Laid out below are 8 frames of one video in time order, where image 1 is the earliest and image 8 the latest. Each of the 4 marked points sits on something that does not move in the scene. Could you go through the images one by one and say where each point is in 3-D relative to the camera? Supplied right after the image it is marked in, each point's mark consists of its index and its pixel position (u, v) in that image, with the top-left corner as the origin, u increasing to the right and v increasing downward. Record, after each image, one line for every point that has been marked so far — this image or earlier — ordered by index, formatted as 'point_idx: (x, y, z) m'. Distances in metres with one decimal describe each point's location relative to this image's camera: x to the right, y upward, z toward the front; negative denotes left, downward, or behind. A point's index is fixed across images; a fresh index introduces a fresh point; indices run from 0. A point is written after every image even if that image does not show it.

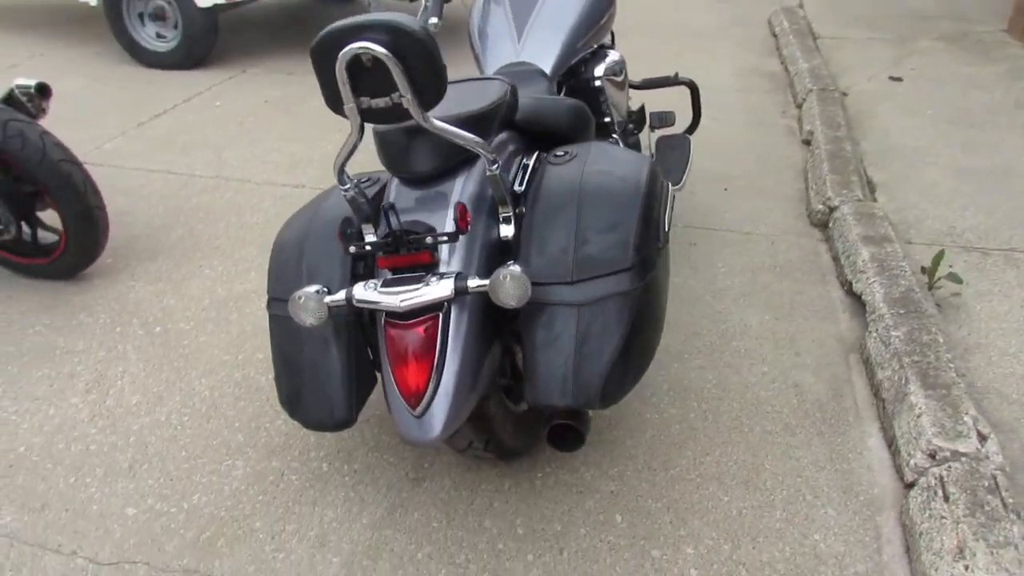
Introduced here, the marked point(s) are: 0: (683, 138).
0: (+0.7, +0.6, +3.7) m
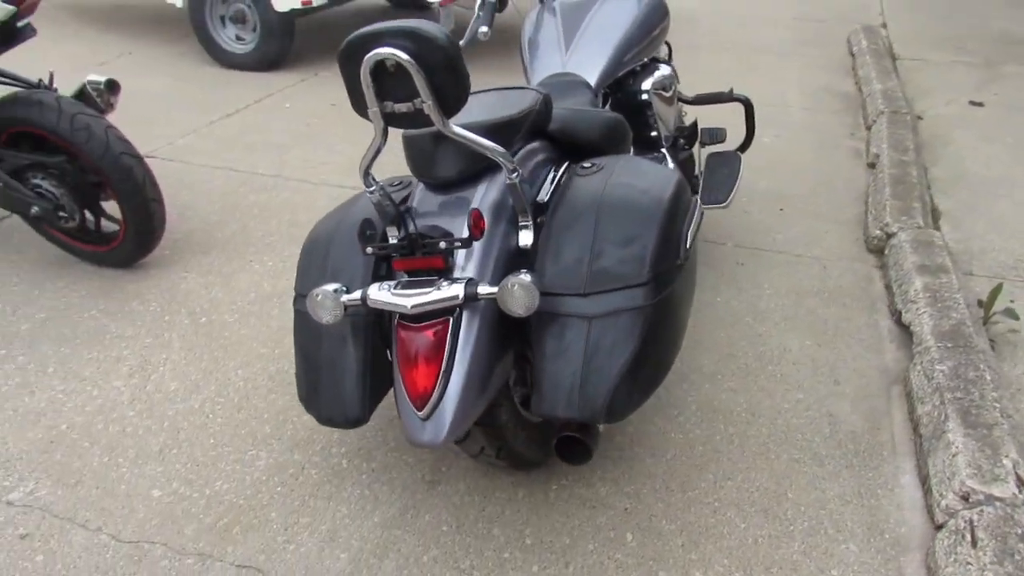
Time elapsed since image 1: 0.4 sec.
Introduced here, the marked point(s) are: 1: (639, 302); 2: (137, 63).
0: (+0.9, +0.6, +3.6) m
1: (+0.3, 0.0, +1.9) m
2: (-2.8, +1.7, +6.2) m
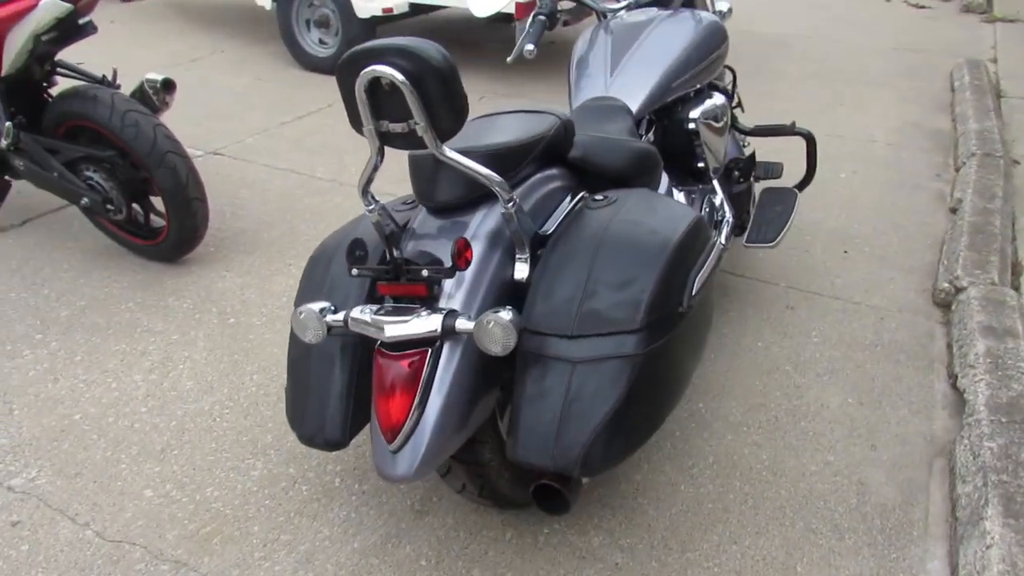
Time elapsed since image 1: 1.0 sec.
0: (+1.1, +0.4, +3.4) m
1: (+0.2, -0.1, +1.8) m
2: (-2.2, +1.8, +6.4) m
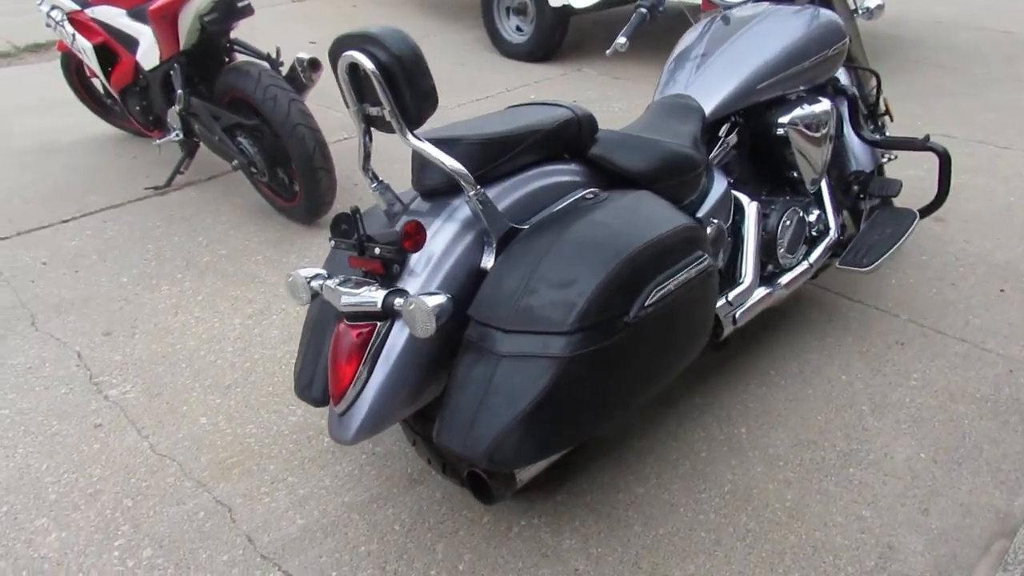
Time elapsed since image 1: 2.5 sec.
0: (+1.5, +0.3, +3.0) m
1: (+0.1, -0.1, +1.7) m
2: (-0.7, +2.0, +6.9) m
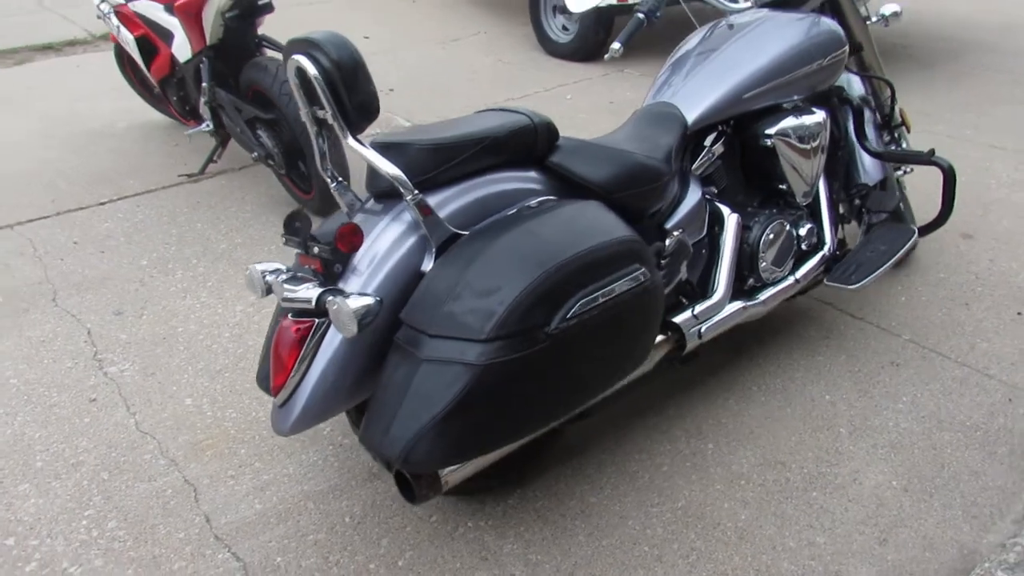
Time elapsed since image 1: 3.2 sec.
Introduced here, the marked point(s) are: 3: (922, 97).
0: (+1.4, +0.2, +2.9) m
1: (-0.1, -0.2, +1.8) m
2: (-0.3, +2.1, +6.9) m
3: (+2.7, +1.3, +5.4) m
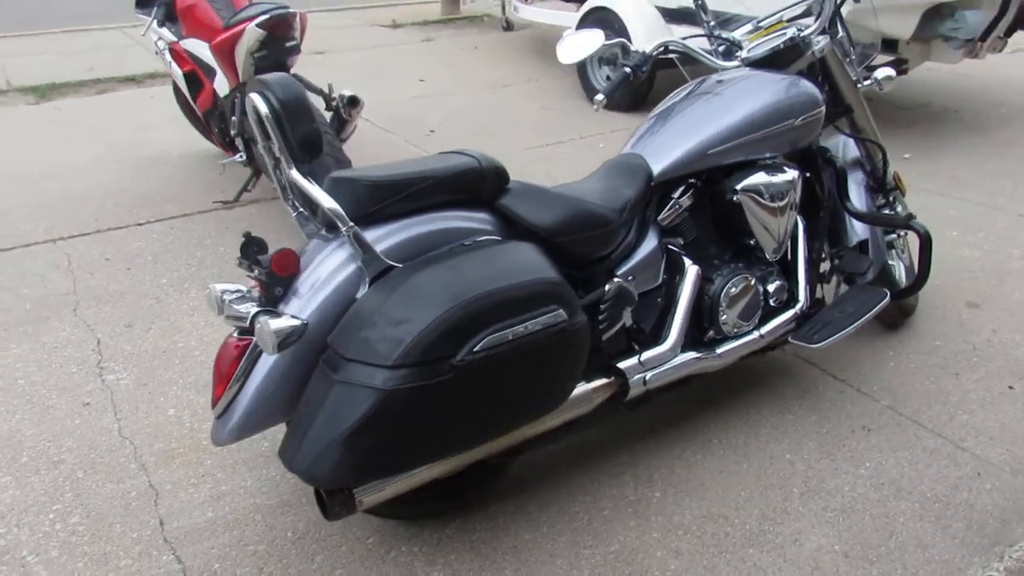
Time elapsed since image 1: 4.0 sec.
0: (+1.3, 0.0, +2.9) m
1: (-0.3, -0.2, +1.8) m
2: (+0.1, +1.7, +7.1) m
3: (+2.9, +0.8, +5.3) m
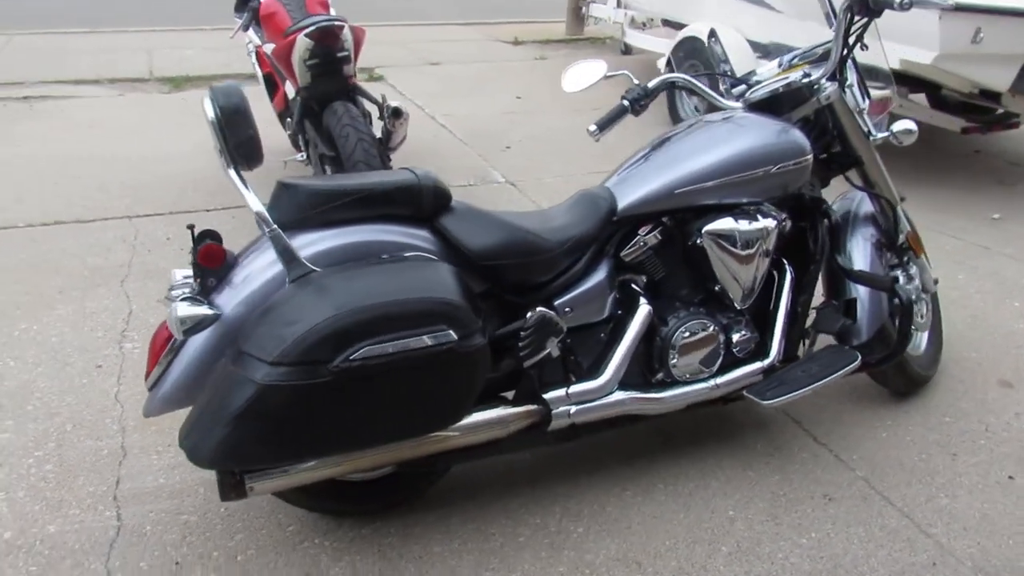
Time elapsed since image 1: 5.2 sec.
0: (+1.2, -0.3, +2.7) m
1: (-0.6, -0.2, +2.0) m
2: (+0.9, +1.5, +7.1) m
3: (+3.2, +0.3, +4.9) m
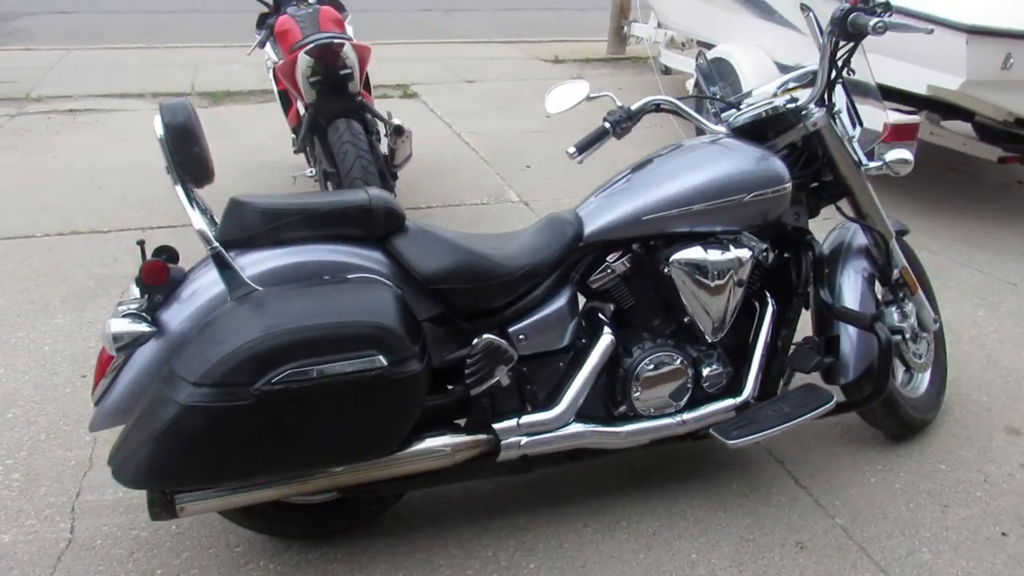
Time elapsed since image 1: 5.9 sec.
0: (+1.0, -0.4, +2.6) m
1: (-0.8, -0.3, +1.9) m
2: (+1.1, +1.3, +7.0) m
3: (+3.3, +0.1, +4.6) m
